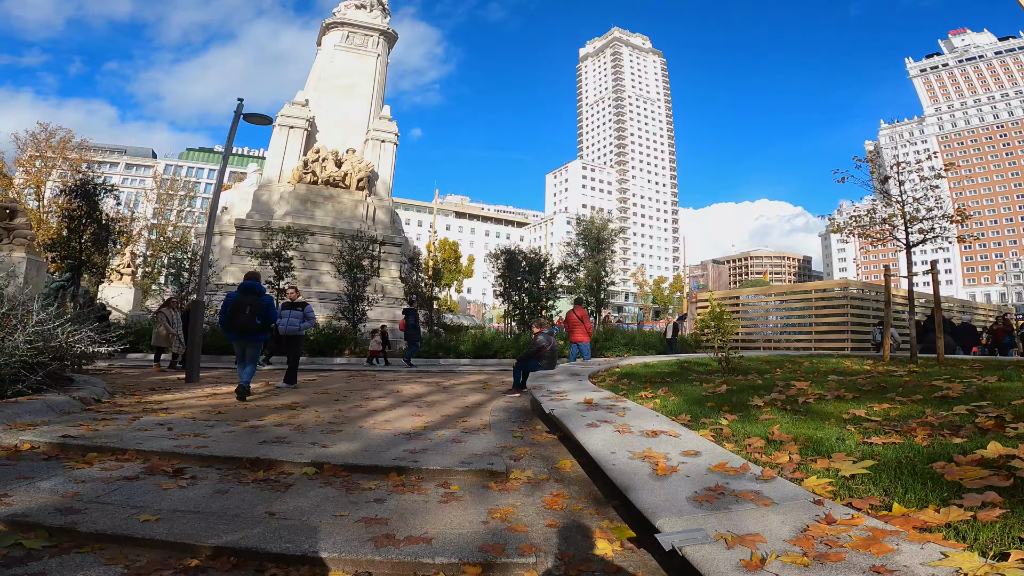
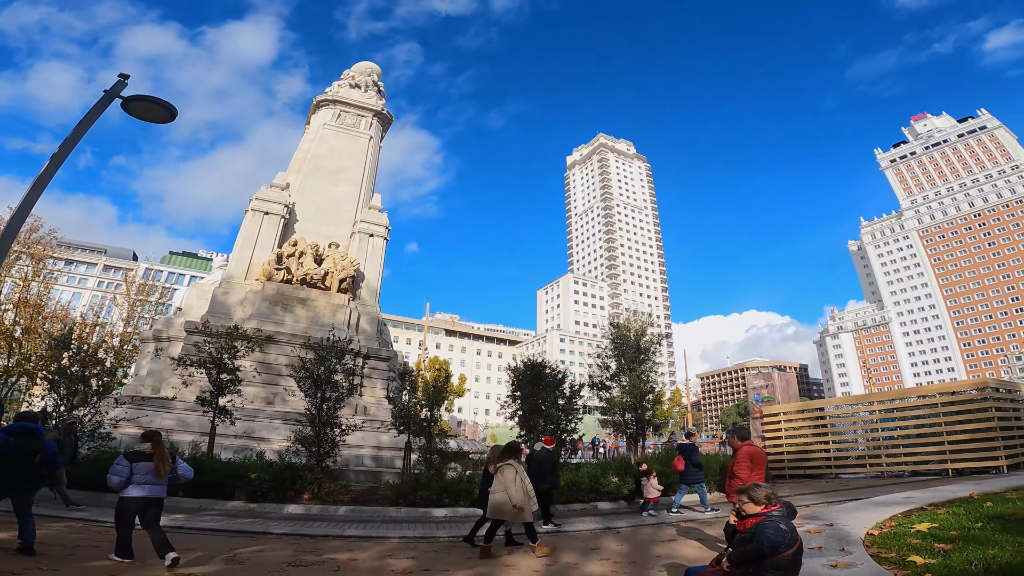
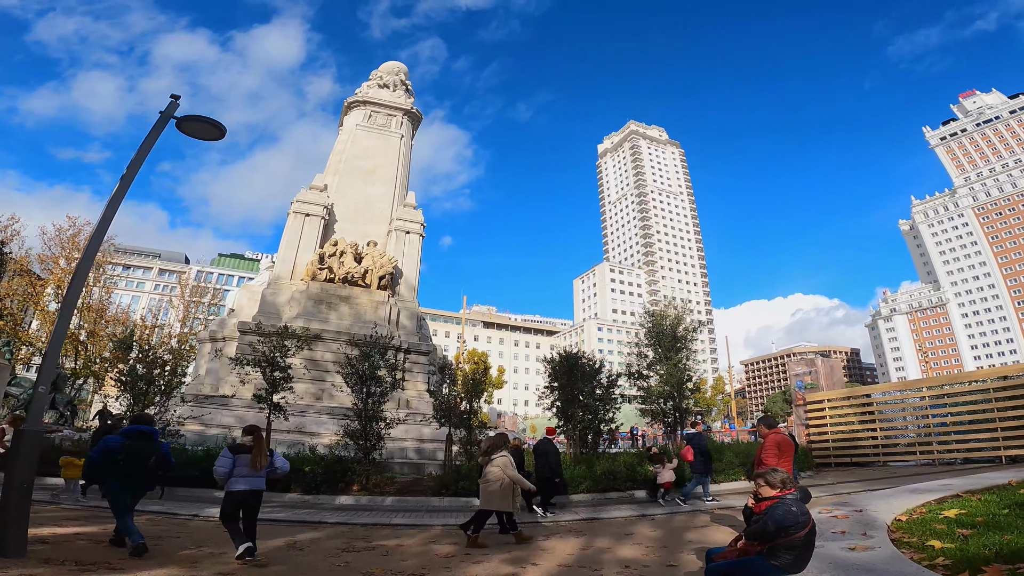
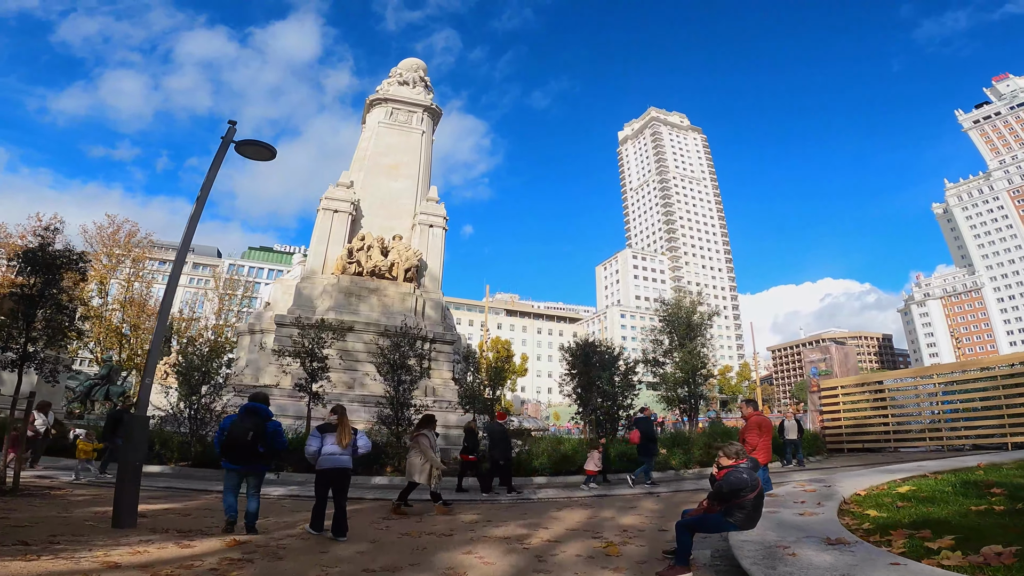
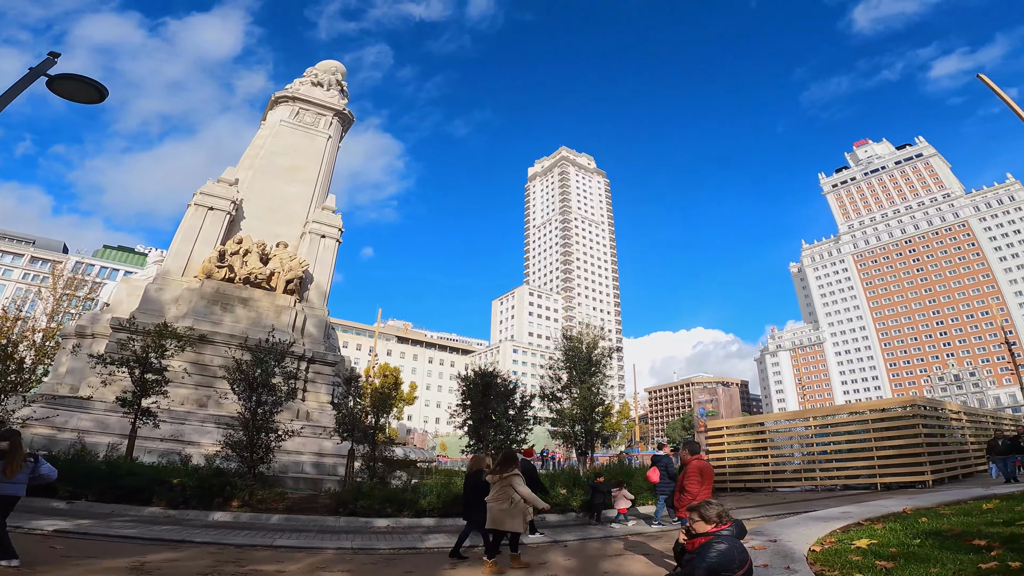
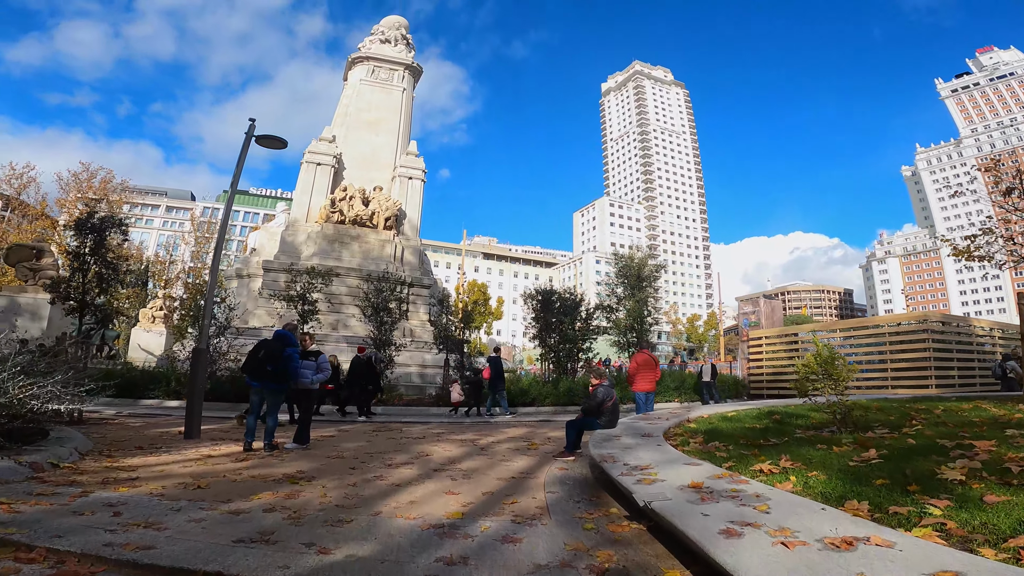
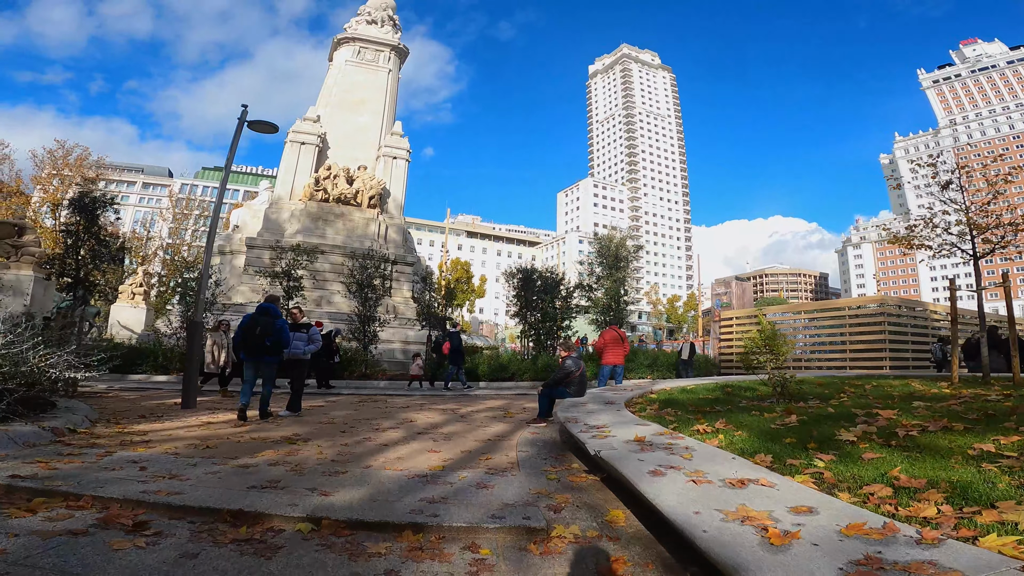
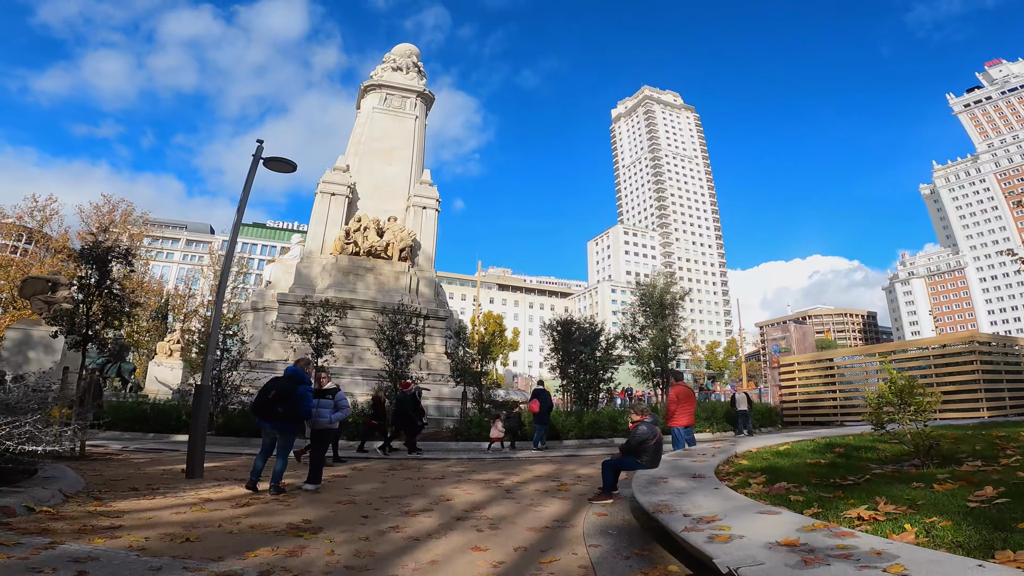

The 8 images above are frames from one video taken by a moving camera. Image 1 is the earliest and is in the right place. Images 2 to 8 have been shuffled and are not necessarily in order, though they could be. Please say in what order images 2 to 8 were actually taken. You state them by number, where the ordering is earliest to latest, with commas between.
7, 6, 8, 4, 3, 2, 5
